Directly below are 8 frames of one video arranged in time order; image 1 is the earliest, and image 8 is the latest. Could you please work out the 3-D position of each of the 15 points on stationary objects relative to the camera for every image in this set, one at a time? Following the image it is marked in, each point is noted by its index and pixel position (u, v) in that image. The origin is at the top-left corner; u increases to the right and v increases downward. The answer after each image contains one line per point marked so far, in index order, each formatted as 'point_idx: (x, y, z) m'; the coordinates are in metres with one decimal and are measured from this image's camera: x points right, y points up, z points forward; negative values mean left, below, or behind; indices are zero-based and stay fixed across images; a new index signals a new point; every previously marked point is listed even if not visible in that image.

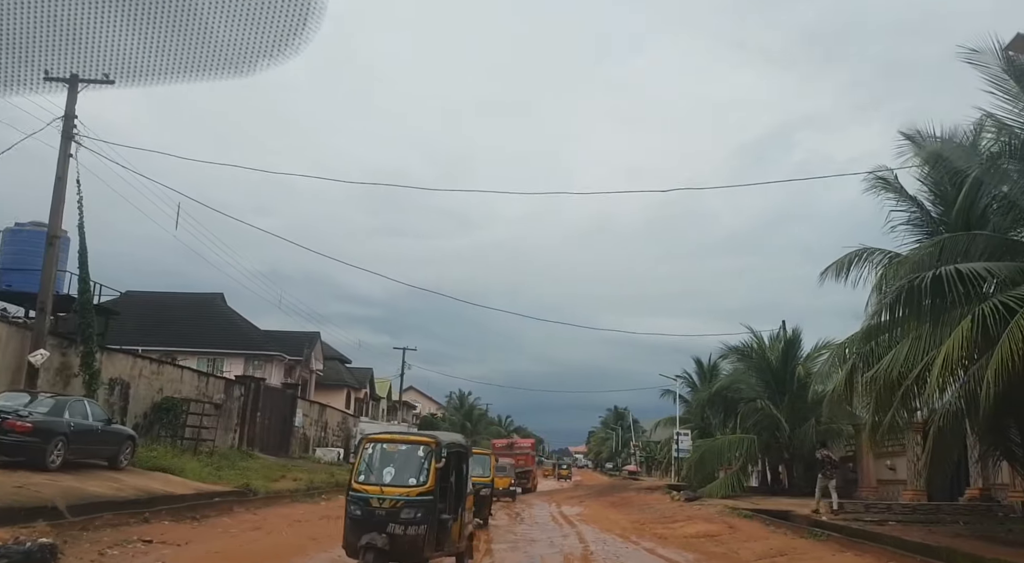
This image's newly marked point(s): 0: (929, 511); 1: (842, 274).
0: (+9.7, -5.3, +17.6) m
1: (+7.4, +0.2, +16.9) m
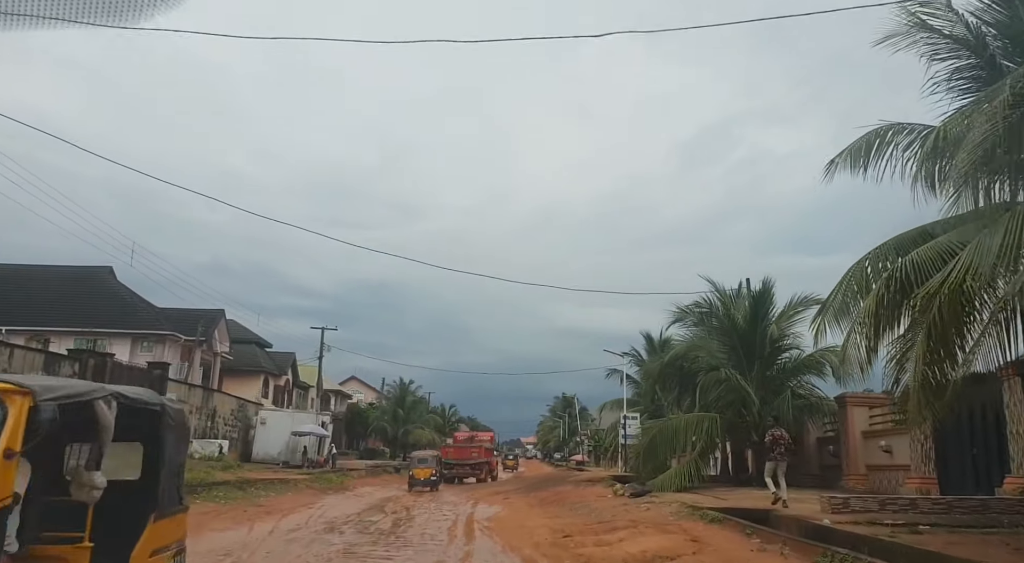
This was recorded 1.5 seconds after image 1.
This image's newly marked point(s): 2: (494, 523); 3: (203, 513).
0: (+7.5, -3.7, +12.3) m
1: (+5.2, +1.8, +11.5) m
2: (-0.4, -5.3, +16.6) m
3: (-6.5, -4.9, +16.0) m
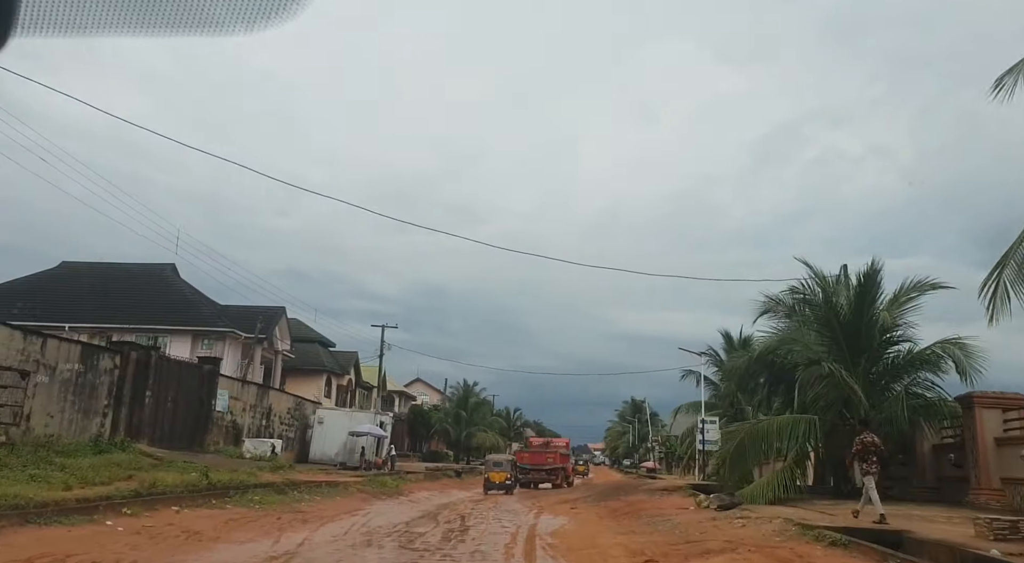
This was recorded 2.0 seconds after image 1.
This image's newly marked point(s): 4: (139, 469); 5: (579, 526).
0: (+8.3, -3.2, +9.2) m
1: (+6.0, +2.3, +8.6) m
2: (+0.9, -4.8, +14.2) m
3: (-5.3, -4.4, +14.1) m
4: (-9.3, -4.7, +18.9) m
5: (+1.5, -5.5, +16.9) m
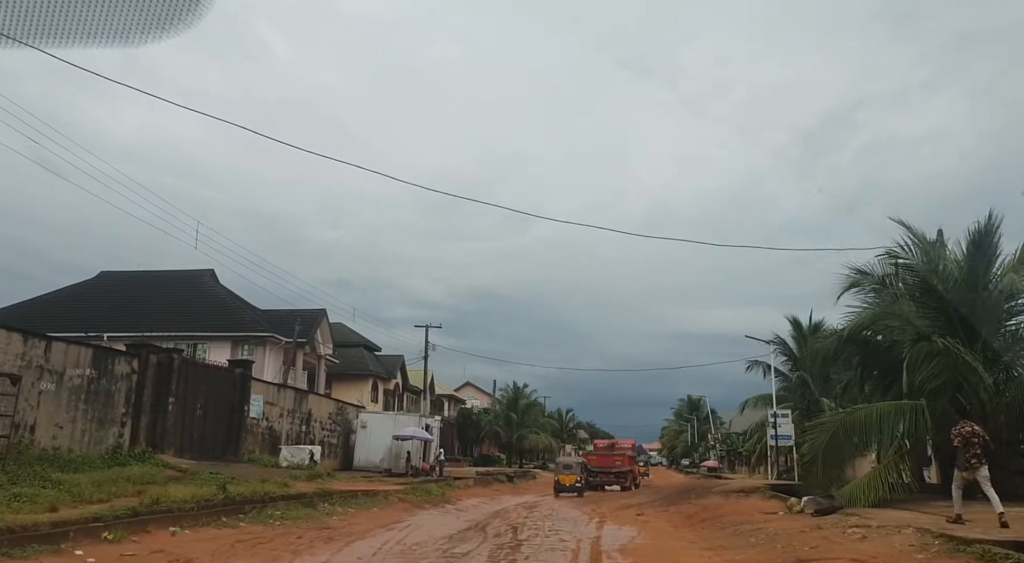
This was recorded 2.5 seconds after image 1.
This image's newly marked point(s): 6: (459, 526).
0: (+8.9, -2.3, +6.2) m
1: (+6.3, +3.1, +5.8) m
2: (+1.9, -4.2, +11.6) m
3: (-4.3, -4.1, +11.9) m
4: (-8.0, -4.5, +16.9) m
5: (+2.6, -4.9, +14.3) m
6: (-1.3, -6.0, +18.6) m
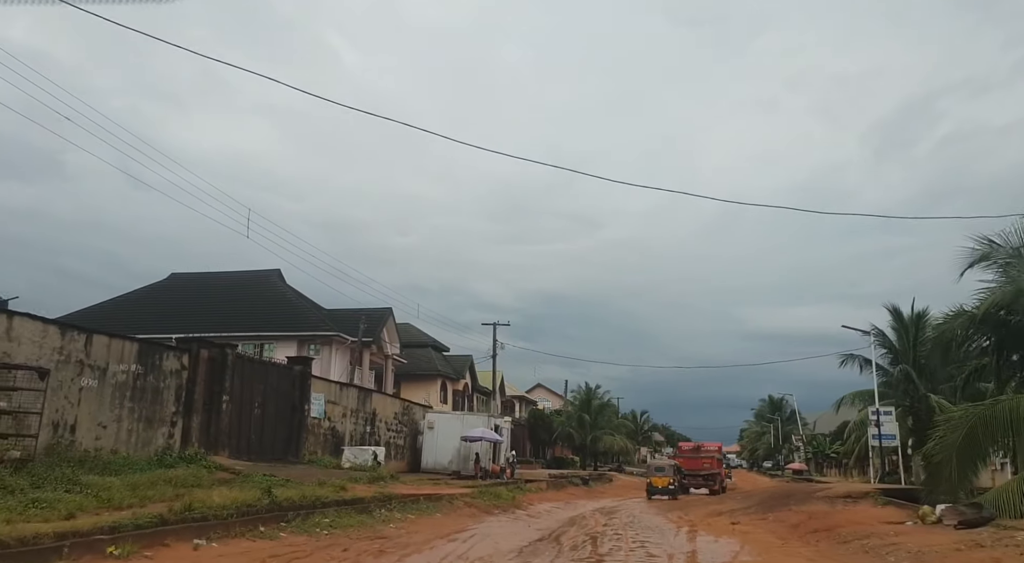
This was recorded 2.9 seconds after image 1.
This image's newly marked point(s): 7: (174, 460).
0: (+9.3, -1.6, +3.4) m
1: (+6.6, +3.7, +3.2) m
2: (+2.9, -3.7, +9.4) m
3: (-3.3, -3.7, +10.3) m
4: (-6.5, -4.2, +15.6) m
5: (+3.9, -4.3, +12.0) m
6: (+0.4, -5.6, +16.6) m
7: (-8.3, -4.4, +18.6) m
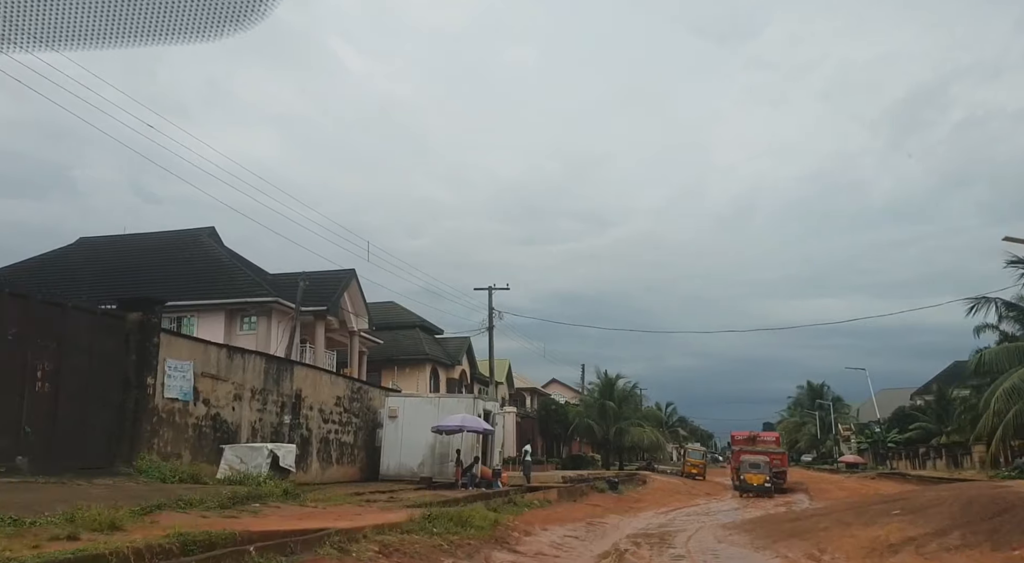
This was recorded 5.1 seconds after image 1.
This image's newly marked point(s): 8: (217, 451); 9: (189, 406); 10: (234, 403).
0: (+8.4, +1.3, -7.2) m
1: (+5.6, +6.5, -7.3) m
2: (+2.2, -1.1, -1.1) m
3: (-3.9, -1.3, -0.1) m
4: (-7.1, -1.9, +5.2) m
5: (+3.3, -1.7, +1.5) m
6: (-0.1, -3.0, +6.1) m
7: (-8.8, -2.2, +8.3) m
8: (-6.8, -3.9, +17.7) m
9: (-7.3, -2.8, +17.1) m
10: (-6.9, -3.0, +18.7) m
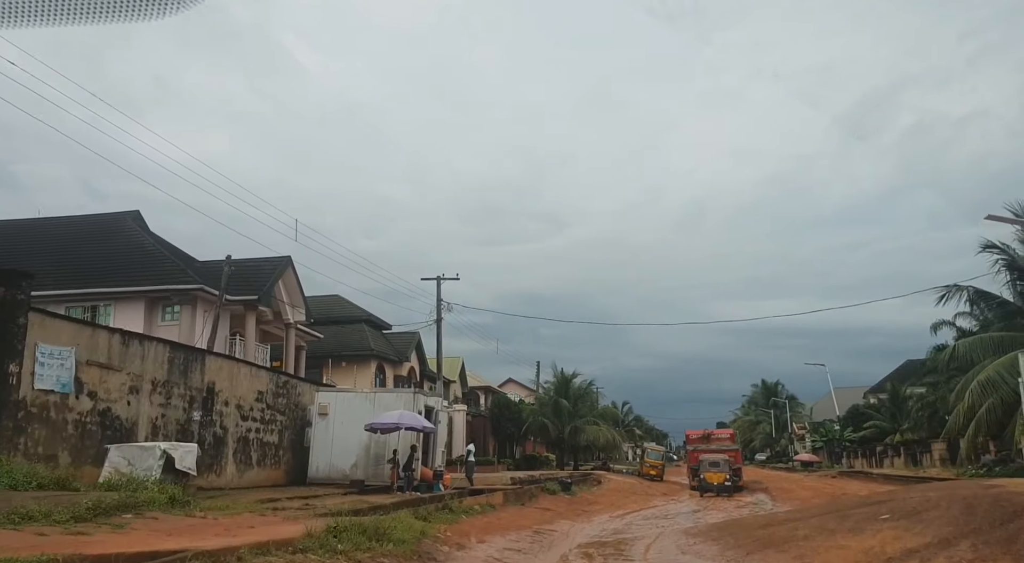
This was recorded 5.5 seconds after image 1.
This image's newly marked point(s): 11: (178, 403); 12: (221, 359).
0: (+8.6, +1.8, -8.9) m
1: (+5.7, +7.0, -9.1) m
2: (+1.9, -0.6, -3.1) m
3: (-4.2, -0.7, -2.5) m
4: (-7.7, -1.3, +2.7) m
5: (+2.9, -1.2, -0.5) m
6: (-0.8, -2.5, +4.0) m
7: (-9.6, -1.6, +5.7) m
8: (-8.1, -3.4, +15.2) m
9: (-8.5, -2.2, +14.5) m
10: (-8.2, -2.4, +16.2) m
11: (-7.9, -2.9, +17.8) m
12: (-7.5, -2.1, +19.8) m
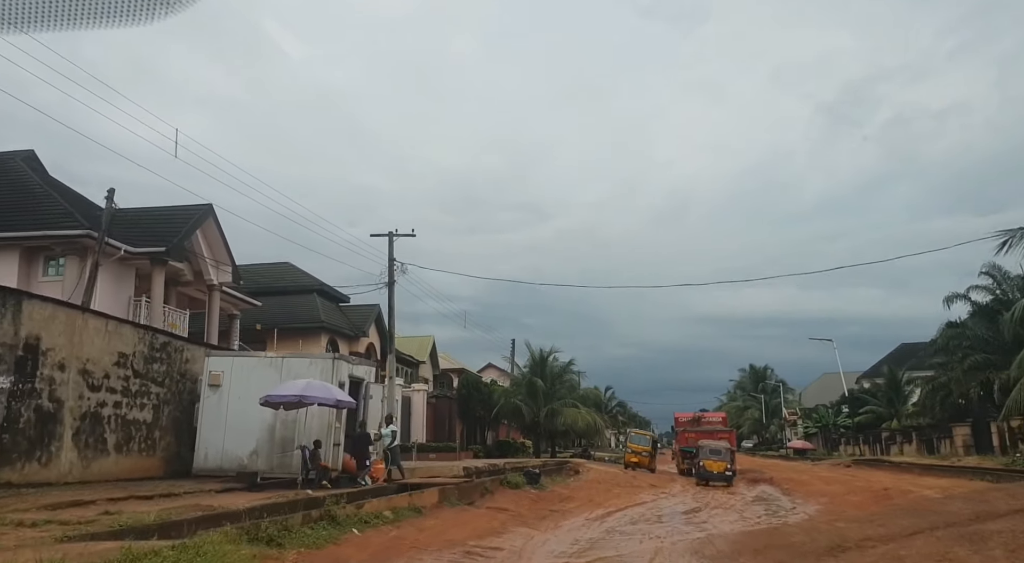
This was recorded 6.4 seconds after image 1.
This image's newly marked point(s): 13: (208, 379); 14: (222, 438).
0: (+8.1, +2.8, -13.9) m
1: (+5.3, +8.0, -14.3) m
2: (+1.3, +0.6, -8.2) m
3: (-4.9, +0.4, -7.7) m
4: (-8.4, -0.1, -2.6) m
5: (+2.2, 0.0, -5.6) m
6: (-1.5, -1.3, -1.2) m
7: (-10.4, -0.3, +0.3) m
8: (-9.1, -1.9, +9.9) m
9: (-9.5, -0.7, +9.2) m
10: (-9.2, -0.9, +10.9) m
11: (-8.9, -1.3, +12.5) m
12: (-8.6, -0.5, +14.4) m
13: (-7.0, -2.3, +17.8) m
14: (-6.6, -3.6, +17.4) m
